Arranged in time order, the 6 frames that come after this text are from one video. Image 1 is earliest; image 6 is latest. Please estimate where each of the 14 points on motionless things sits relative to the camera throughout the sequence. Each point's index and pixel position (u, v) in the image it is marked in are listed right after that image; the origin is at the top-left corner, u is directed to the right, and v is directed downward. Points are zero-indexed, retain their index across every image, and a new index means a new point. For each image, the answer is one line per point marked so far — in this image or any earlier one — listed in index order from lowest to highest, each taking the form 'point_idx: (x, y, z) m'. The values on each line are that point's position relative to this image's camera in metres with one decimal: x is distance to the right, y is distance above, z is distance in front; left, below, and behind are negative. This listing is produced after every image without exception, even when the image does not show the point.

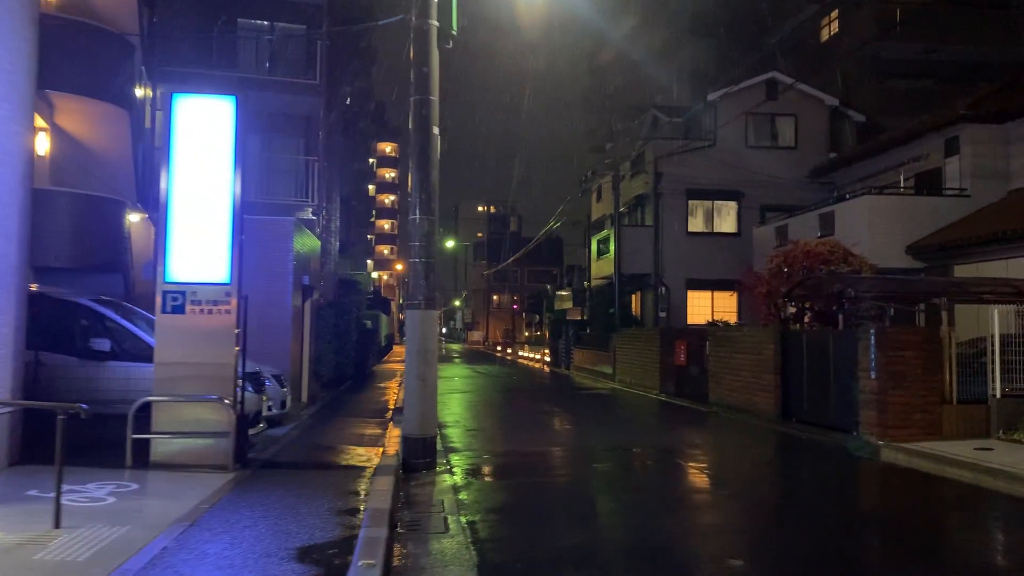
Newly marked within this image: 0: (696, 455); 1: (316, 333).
0: (+2.6, -2.4, +12.6) m
1: (-4.4, -1.0, +19.9) m
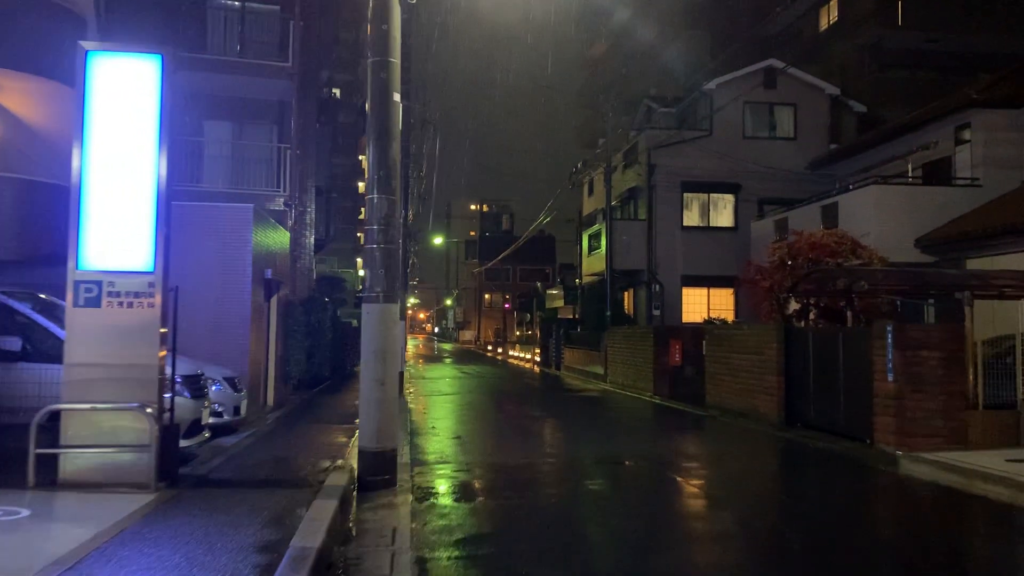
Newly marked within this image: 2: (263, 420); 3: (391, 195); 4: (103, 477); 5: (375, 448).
0: (+2.3, -2.3, +11.3) m
1: (-4.7, -0.9, +18.6) m
2: (-4.2, -2.2, +14.9) m
3: (-1.2, +0.9, +9.0) m
4: (-3.7, -1.7, +8.1) m
5: (-1.4, -1.6, +8.8) m
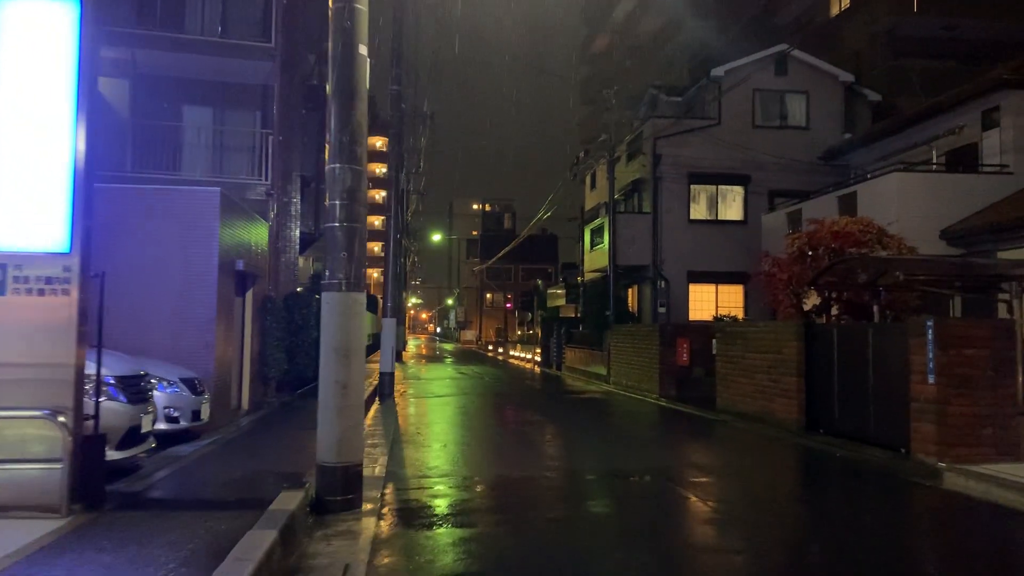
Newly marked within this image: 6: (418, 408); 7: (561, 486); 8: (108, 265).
0: (+2.2, -2.2, +10.0) m
1: (-4.8, -0.8, +17.2) m
2: (-4.3, -2.1, +13.6) m
3: (-1.3, +1.1, +7.7) m
4: (-3.8, -1.6, +6.8) m
5: (-1.5, -1.5, +7.5) m
6: (-1.9, -2.5, +18.3) m
7: (+0.5, -2.0, +9.3) m
8: (-5.7, +0.3, +12.6) m
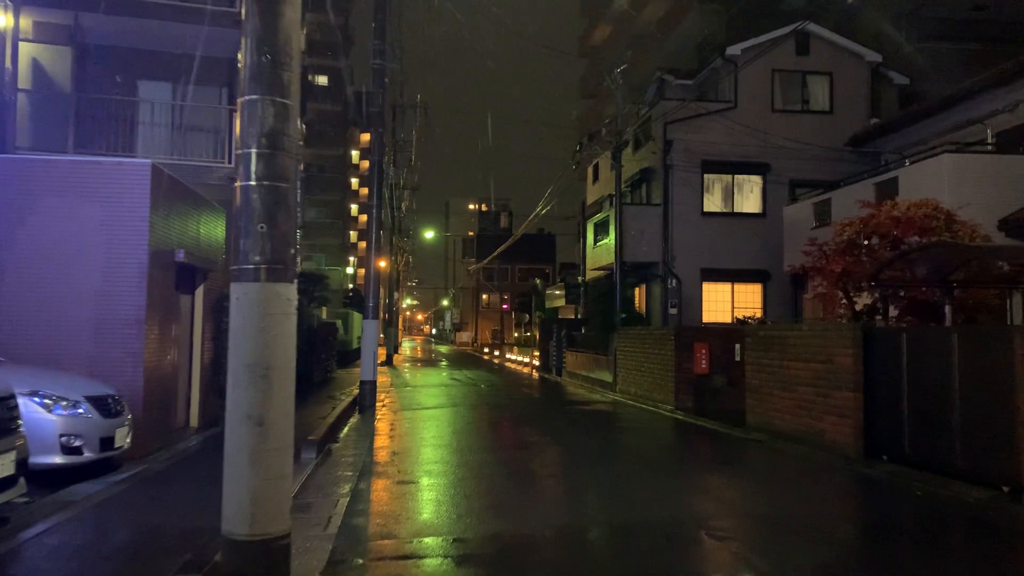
0: (+2.2, -2.1, +7.6) m
1: (-4.9, -0.8, +14.8) m
2: (-4.3, -2.0, +11.2) m
3: (-1.4, +1.1, +5.3) m
4: (-3.9, -1.5, +4.4) m
5: (-1.5, -1.4, +5.1) m
6: (-1.9, -2.5, +15.9) m
7: (+0.5, -2.0, +6.9) m
8: (-5.7, +0.4, +10.2) m
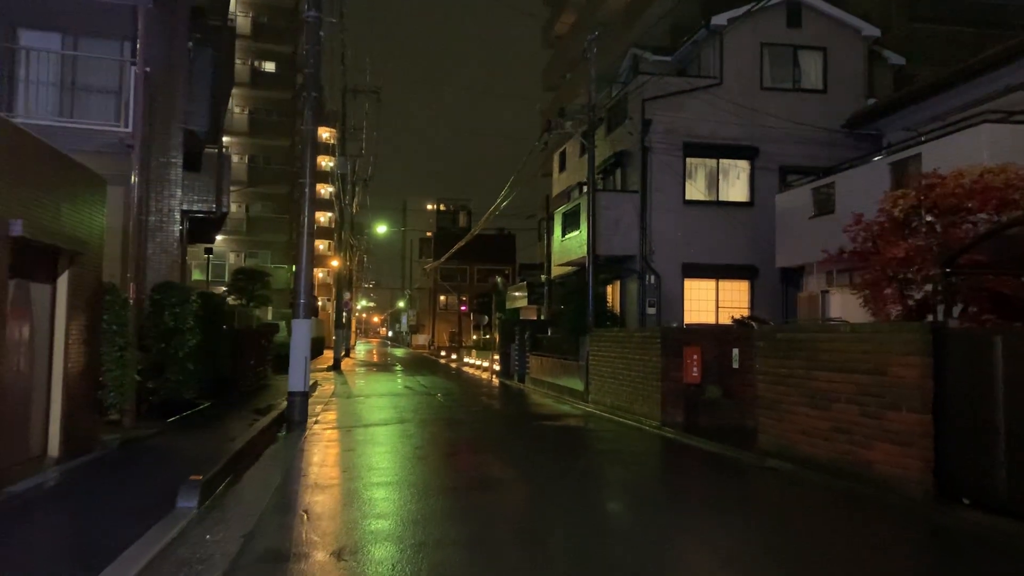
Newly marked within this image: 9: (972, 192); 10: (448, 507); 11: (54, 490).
0: (+1.9, -2.0, +4.8) m
1: (-5.4, -0.6, +11.7) m
2: (-4.7, -1.9, +8.0) m
3: (-1.5, +1.3, +2.3) m
4: (-3.9, -1.4, +1.3) m
5: (-1.6, -1.2, +2.1) m
6: (-2.5, -2.3, +12.9) m
7: (+0.3, -1.8, +3.9) m
8: (-6.1, +0.6, +7.0) m
9: (+4.8, +1.0, +9.5) m
10: (-0.7, -2.1, +8.7) m
11: (-4.6, -2.0, +8.9) m
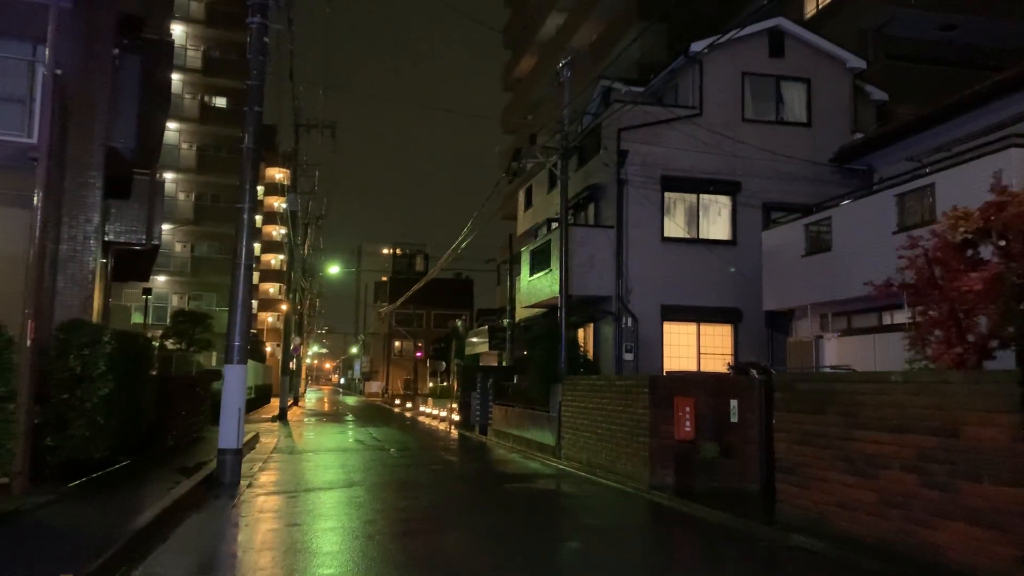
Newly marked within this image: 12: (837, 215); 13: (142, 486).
0: (+2.0, -2.1, +2.8) m
1: (-5.7, -1.0, +9.4) m
2: (-4.8, -2.1, +5.7) m
3: (-1.3, +1.4, +0.4) m
4: (-3.7, -1.2, -1.0) m
5: (-1.4, -1.1, 0.0) m
6: (-2.9, -2.8, +10.7) m
7: (+0.4, -1.9, +1.9) m
8: (-6.1, +0.4, +4.8) m
9: (+4.7, +0.7, +7.9) m
10: (-0.9, -2.3, +6.6) m
11: (-4.7, -2.3, +6.6) m
12: (+6.2, +1.4, +17.2) m
13: (-5.4, -2.8, +12.9) m
